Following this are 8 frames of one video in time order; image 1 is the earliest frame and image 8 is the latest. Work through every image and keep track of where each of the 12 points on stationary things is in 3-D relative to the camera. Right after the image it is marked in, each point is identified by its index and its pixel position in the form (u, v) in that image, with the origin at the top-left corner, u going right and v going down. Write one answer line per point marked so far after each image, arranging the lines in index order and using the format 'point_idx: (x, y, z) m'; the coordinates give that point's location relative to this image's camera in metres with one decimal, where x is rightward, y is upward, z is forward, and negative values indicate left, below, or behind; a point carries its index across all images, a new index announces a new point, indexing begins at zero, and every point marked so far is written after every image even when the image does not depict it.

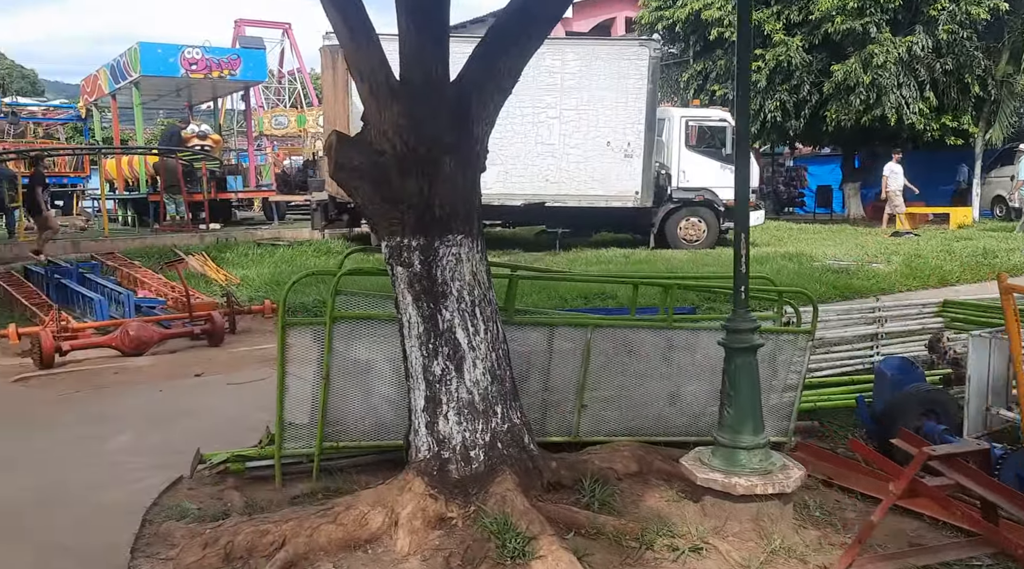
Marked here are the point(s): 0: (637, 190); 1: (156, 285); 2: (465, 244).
0: (+1.6, +1.2, +12.0) m
1: (-3.9, 0.0, +10.1) m
2: (-0.1, +0.2, +3.8) m
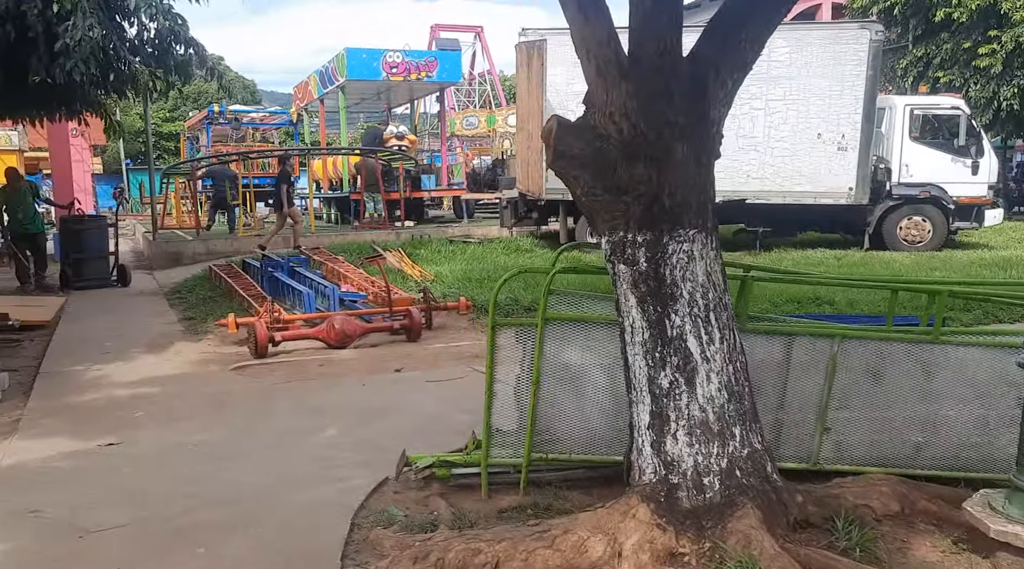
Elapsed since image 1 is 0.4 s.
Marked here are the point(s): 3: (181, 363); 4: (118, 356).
0: (+4.1, +1.2, +11.1) m
1: (-1.8, 0.0, +10.3) m
2: (+0.7, +0.2, +3.4) m
3: (-2.5, -0.6, +7.1) m
4: (-3.2, -0.6, +7.4) m
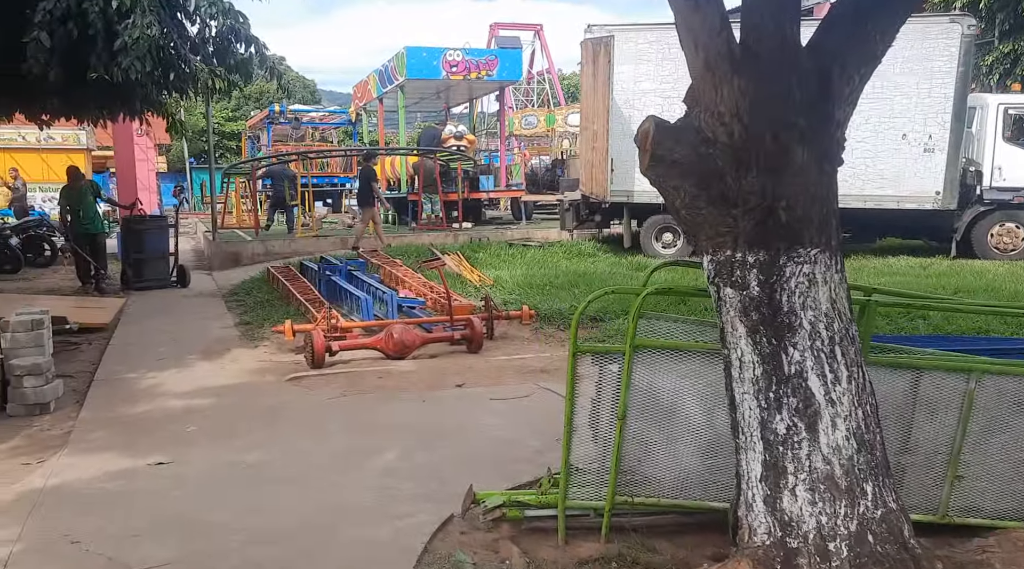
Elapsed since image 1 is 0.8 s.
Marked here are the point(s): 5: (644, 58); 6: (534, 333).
0: (+4.8, +1.1, +10.4) m
1: (-1.1, 0.0, +10.0) m
2: (+1.0, +0.1, +3.0) m
3: (-2.1, -0.6, +6.9) m
4: (-2.7, -0.6, +7.2) m
5: (+1.9, +3.1, +12.6) m
6: (+0.2, -0.4, +8.1) m
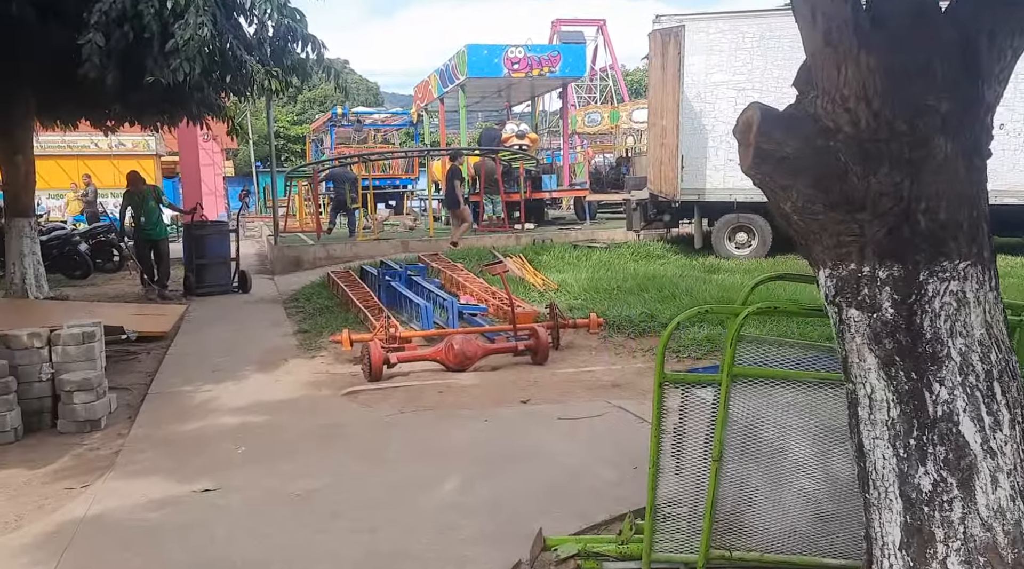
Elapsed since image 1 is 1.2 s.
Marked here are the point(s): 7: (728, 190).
0: (+5.5, +1.1, +9.7) m
1: (-0.4, -0.1, +9.7) m
2: (+1.2, 0.0, +2.5) m
3: (-1.6, -0.7, +6.6) m
4: (-2.1, -0.7, +7.0) m
5: (+2.7, +3.1, +12.1) m
6: (+0.8, -0.5, +7.7) m
7: (+2.9, +1.3, +12.5) m
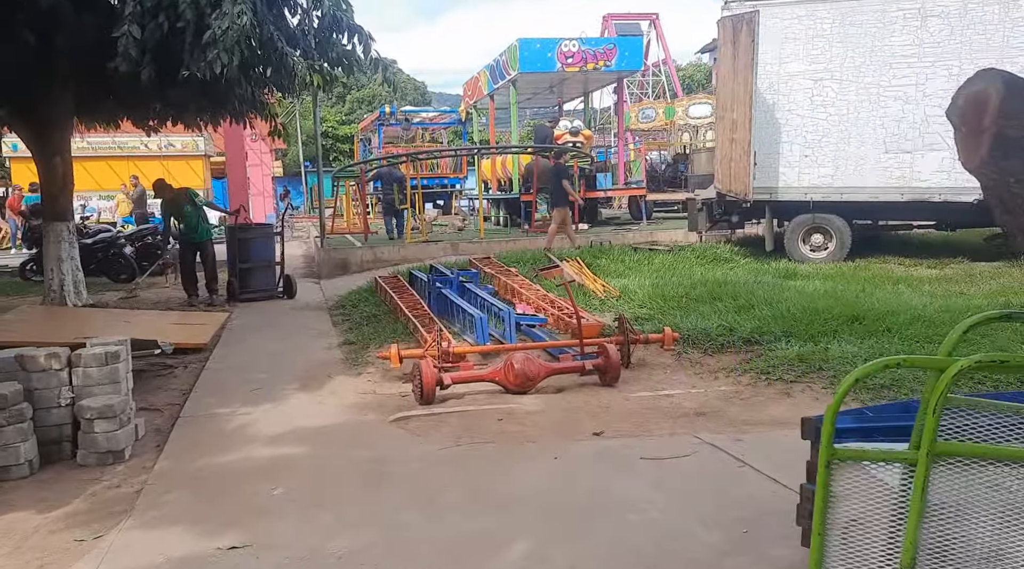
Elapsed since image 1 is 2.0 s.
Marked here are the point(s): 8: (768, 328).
0: (+6.1, +1.0, +8.7) m
1: (+0.2, -0.1, +9.0) m
2: (+1.4, -0.1, +1.7) m
3: (-1.1, -0.8, +5.9) m
4: (-1.7, -0.8, +6.4) m
5: (+3.4, +3.0, +11.2) m
6: (+1.2, -0.6, +6.9) m
7: (+3.6, +1.2, +11.6) m
8: (+2.1, -0.3, +7.4) m
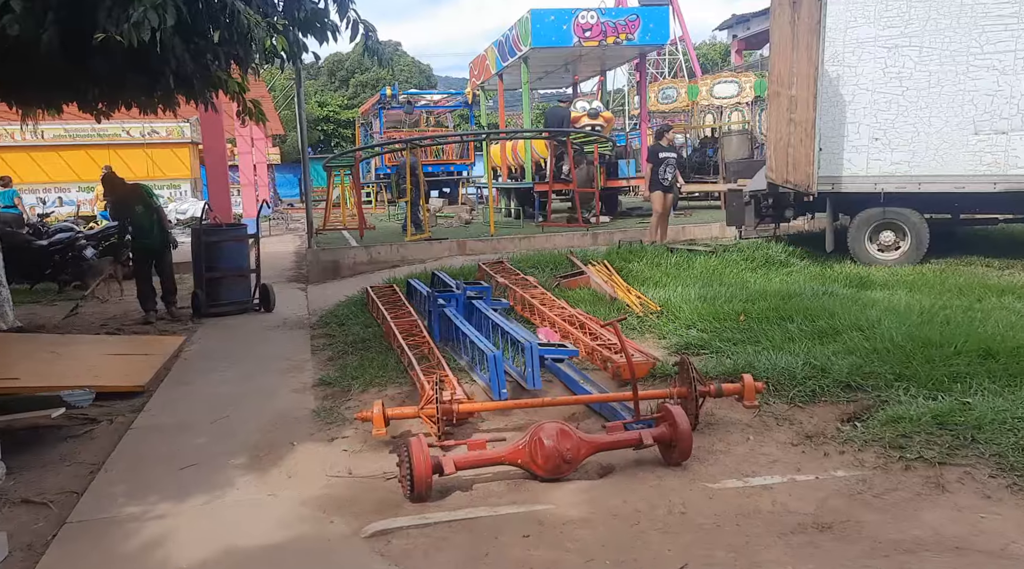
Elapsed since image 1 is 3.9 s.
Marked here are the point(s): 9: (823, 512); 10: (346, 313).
0: (+6.3, +0.9, +6.9) m
1: (+0.4, -0.3, +7.2) m
2: (+1.5, -0.3, -0.1) m
3: (-1.0, -1.0, +4.2) m
4: (-1.6, -1.0, +4.6) m
5: (+3.6, +2.9, +9.3) m
6: (+1.4, -0.7, +5.2) m
7: (+3.8, +1.1, +9.8) m
8: (+2.2, -0.5, +5.6) m
9: (+1.3, -0.9, +3.8) m
10: (-1.7, -0.3, +9.2) m
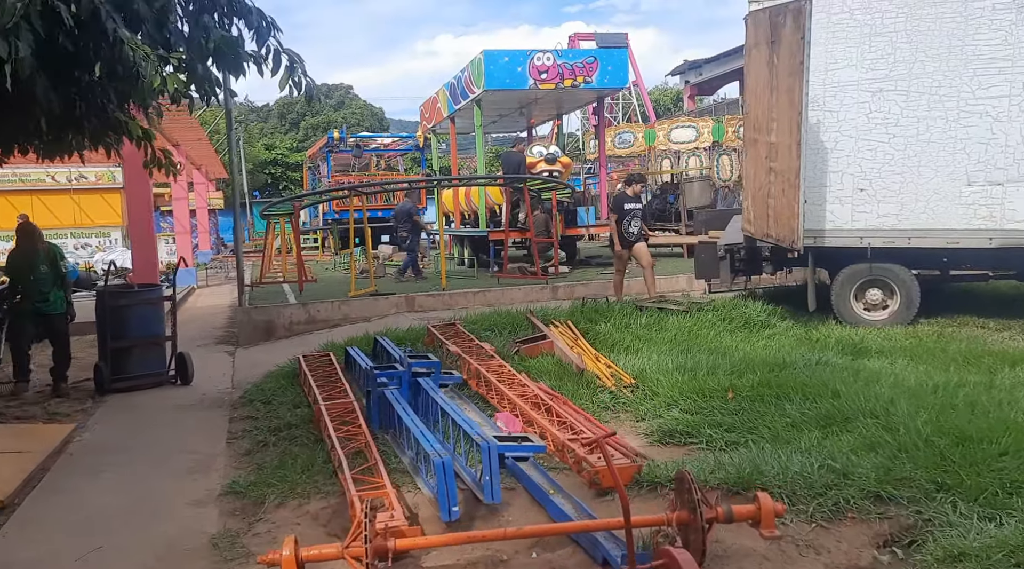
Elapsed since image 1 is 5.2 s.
0: (+5.9, +0.4, +6.1) m
1: (+0.1, -0.8, +6.1) m
2: (+1.6, -0.5, -1.1) m
3: (-1.2, -1.4, +3.0) m
4: (-1.7, -1.4, +3.4) m
5: (+3.1, +2.3, +8.6) m
6: (+1.2, -1.2, +4.1) m
7: (+3.4, +0.5, +9.0) m
8: (+2.0, -0.9, +4.6) m
9: (+1.2, -1.3, +2.7) m
10: (-2.1, -0.9, +8.0) m
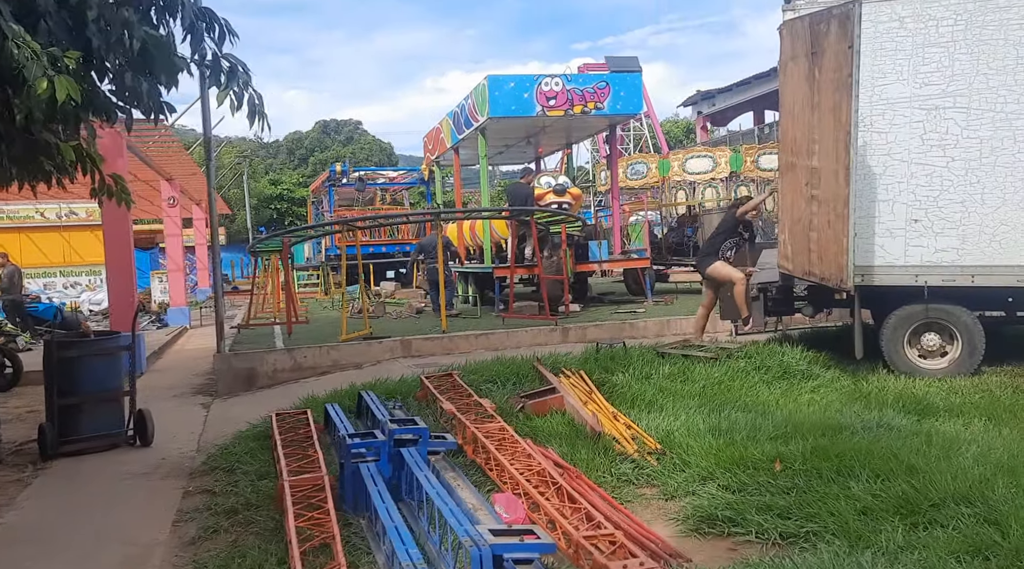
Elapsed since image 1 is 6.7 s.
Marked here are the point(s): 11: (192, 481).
0: (+5.9, +0.2, +5.0) m
1: (+0.1, -1.1, +5.0) m
2: (+1.5, -0.5, -2.2) m
3: (-1.2, -1.6, +1.9) m
4: (-1.7, -1.6, +2.3) m
5: (+3.1, +1.9, +7.5) m
6: (+1.2, -1.4, +2.9) m
7: (+3.4, +0.1, +7.8) m
8: (+2.0, -1.2, +3.5) m
9: (+1.1, -1.4, +1.6) m
10: (-2.1, -1.3, +6.9) m
11: (-2.3, -1.4, +6.6) m
